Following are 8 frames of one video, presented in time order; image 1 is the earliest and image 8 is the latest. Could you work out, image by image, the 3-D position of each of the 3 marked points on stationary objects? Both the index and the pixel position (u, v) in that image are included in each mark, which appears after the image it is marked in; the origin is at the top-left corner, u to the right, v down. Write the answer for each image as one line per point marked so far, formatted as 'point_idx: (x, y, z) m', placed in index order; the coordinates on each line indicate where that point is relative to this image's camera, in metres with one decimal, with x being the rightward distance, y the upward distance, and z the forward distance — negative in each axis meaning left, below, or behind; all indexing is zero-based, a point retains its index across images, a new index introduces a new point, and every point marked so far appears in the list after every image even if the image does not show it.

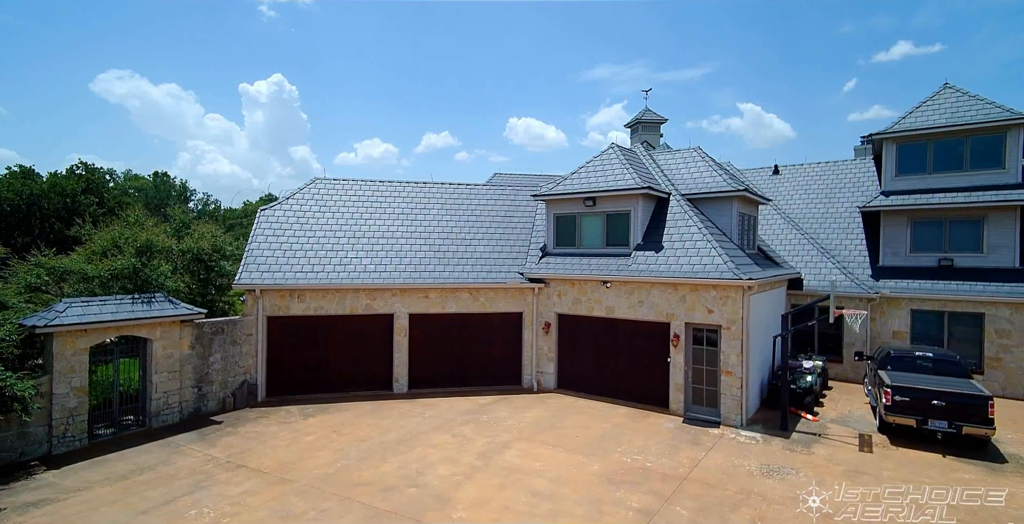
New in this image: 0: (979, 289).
0: (+13.8, -0.8, +17.5) m
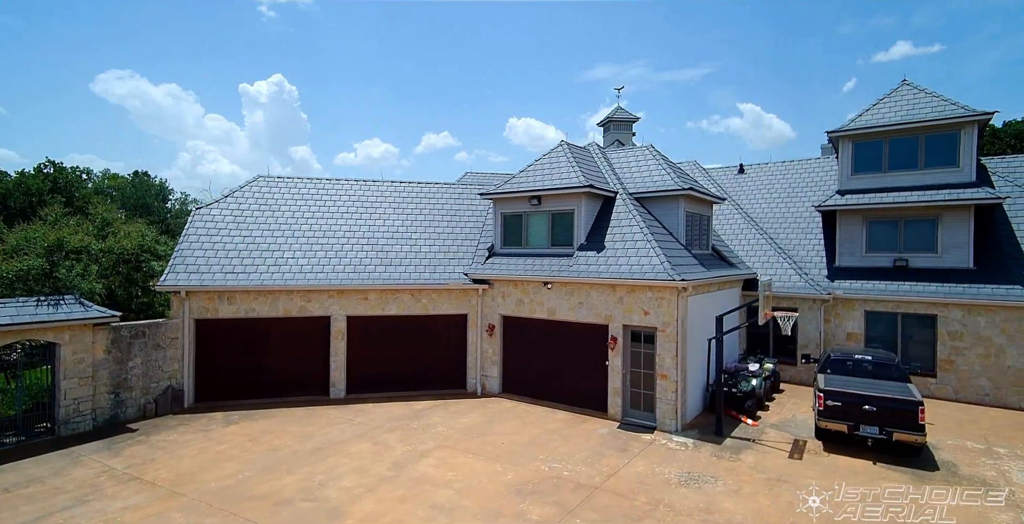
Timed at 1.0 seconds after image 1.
0: (+12.1, -0.8, +17.2) m
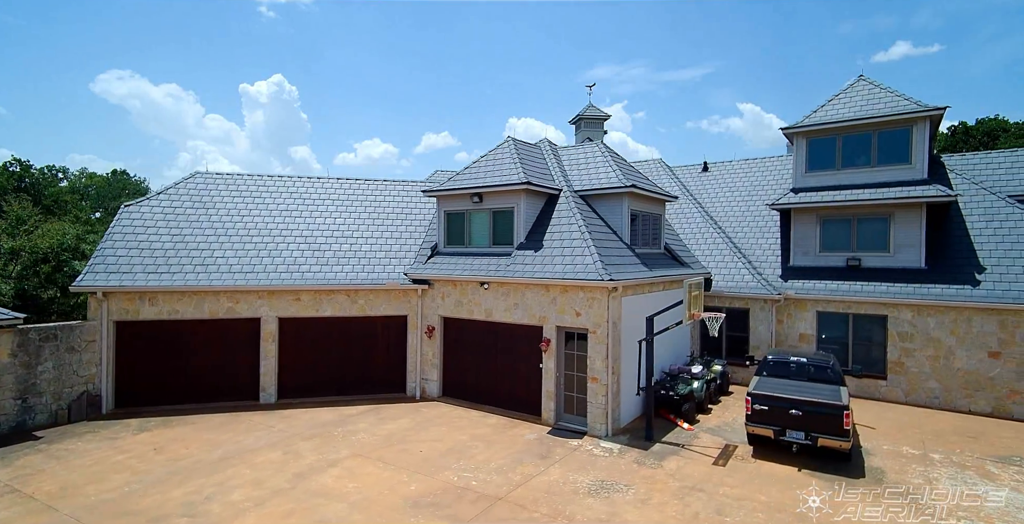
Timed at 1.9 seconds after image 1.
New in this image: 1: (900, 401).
0: (+10.5, -0.8, +16.8) m
1: (+10.6, -3.8, +16.3) m
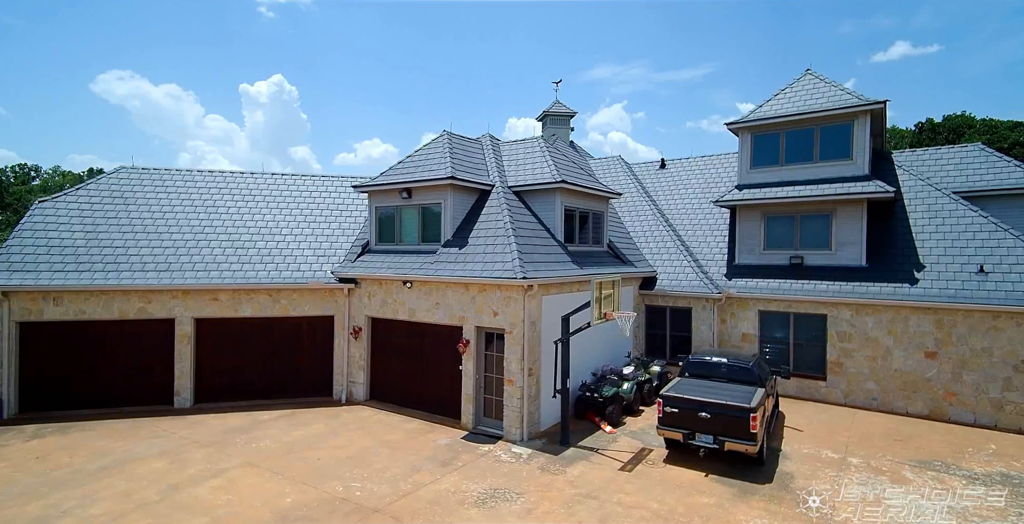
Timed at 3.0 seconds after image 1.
0: (+8.6, -0.7, +16.4) m
1: (+8.7, -3.8, +15.9) m
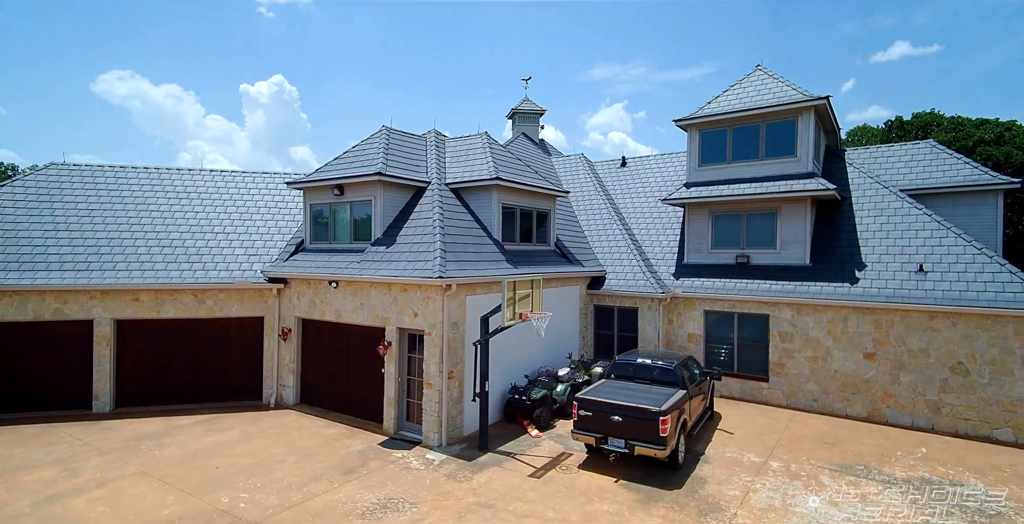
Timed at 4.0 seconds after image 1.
0: (+6.9, -0.7, +16.1) m
1: (+7.1, -3.7, +15.6) m
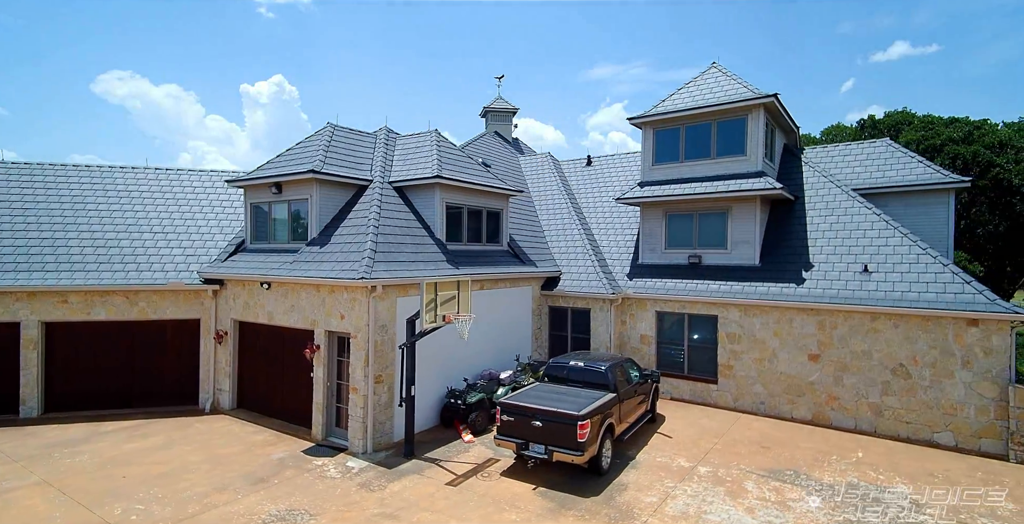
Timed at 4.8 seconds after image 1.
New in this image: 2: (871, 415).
0: (+5.4, -0.7, +15.9) m
1: (+5.6, -3.7, +15.4) m
2: (+7.9, -3.4, +13.2) m
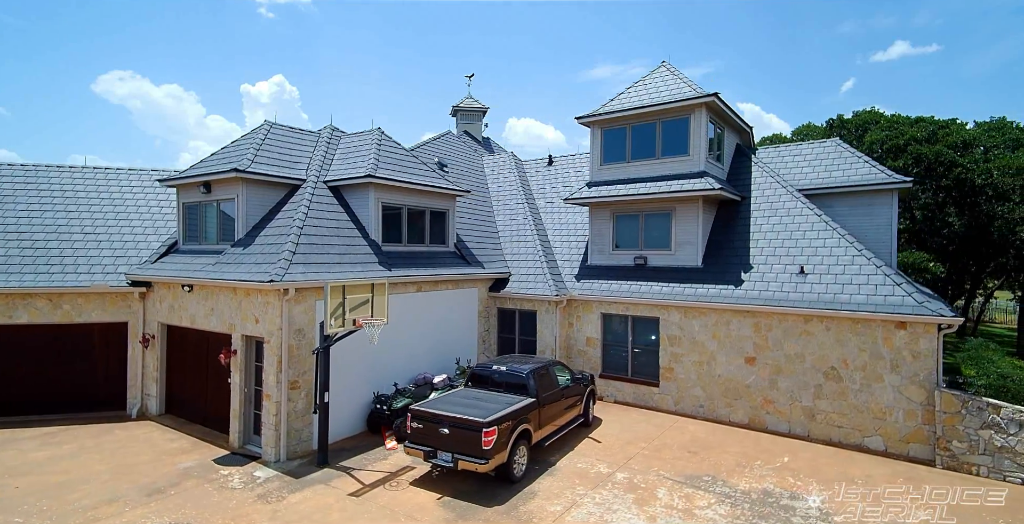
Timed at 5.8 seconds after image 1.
0: (+3.8, -0.7, +15.6) m
1: (+4.0, -3.8, +15.1) m
2: (+6.4, -3.4, +13.0) m
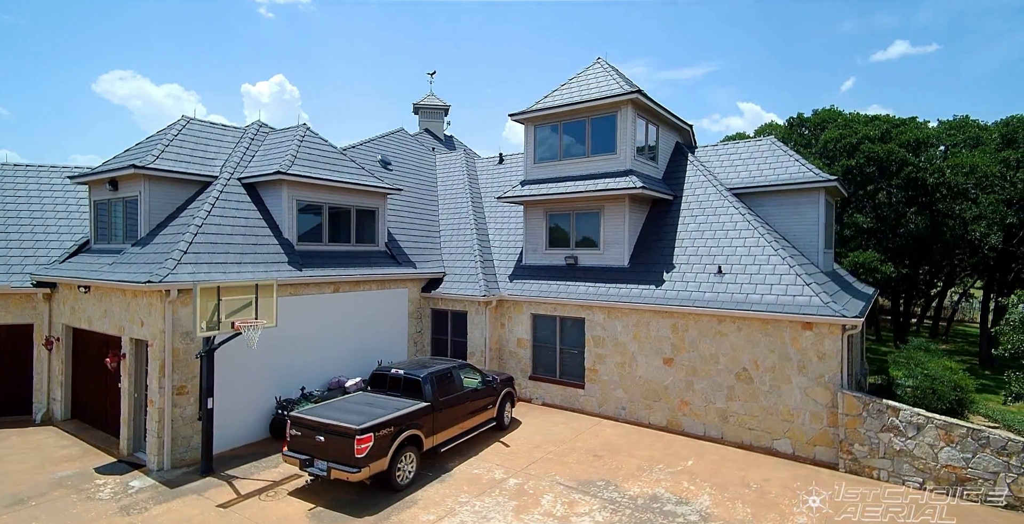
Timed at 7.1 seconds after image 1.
0: (+1.8, -0.7, +15.4) m
1: (+2.0, -3.8, +14.9) m
2: (+4.4, -3.4, +12.8) m
